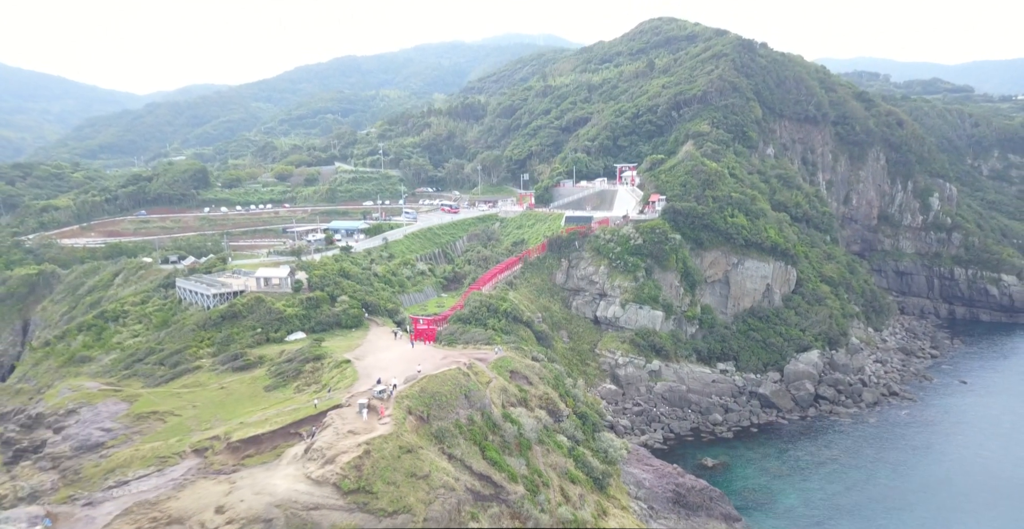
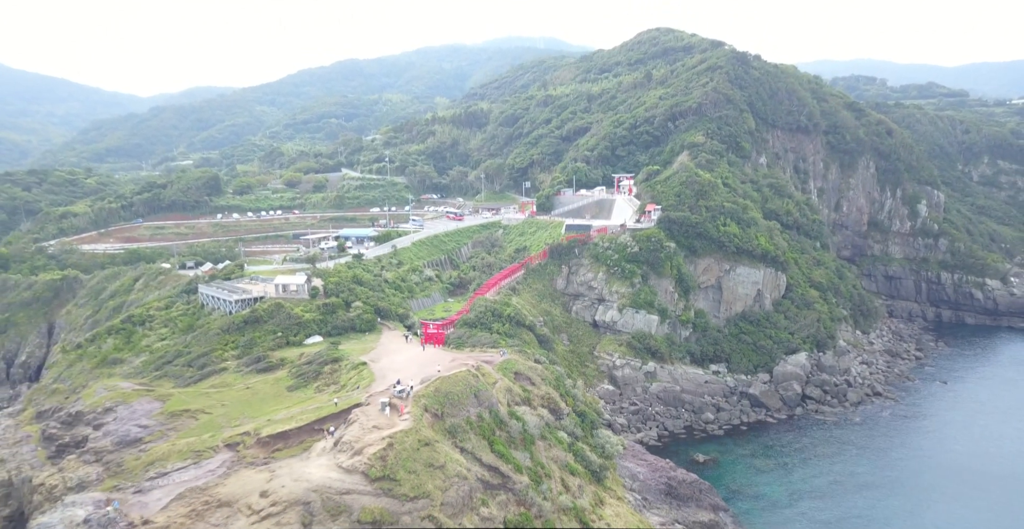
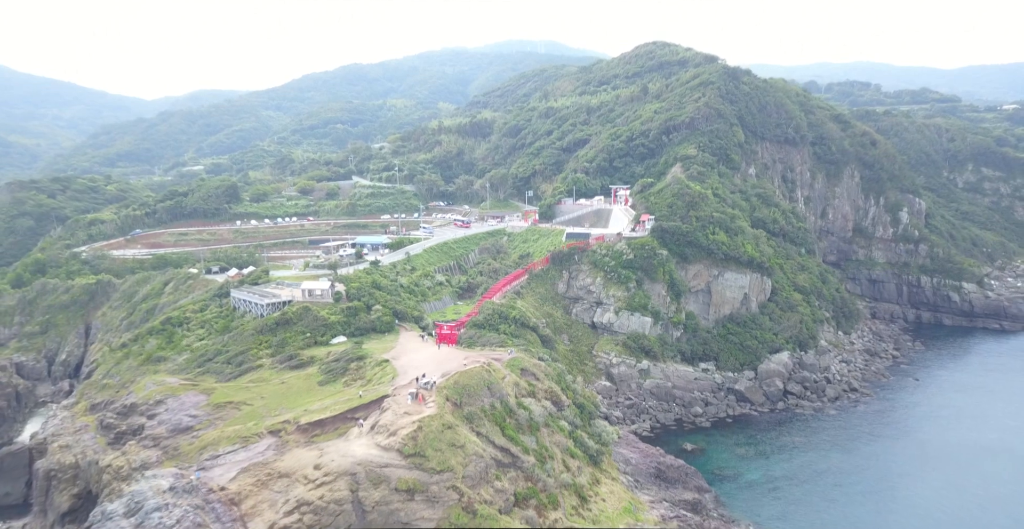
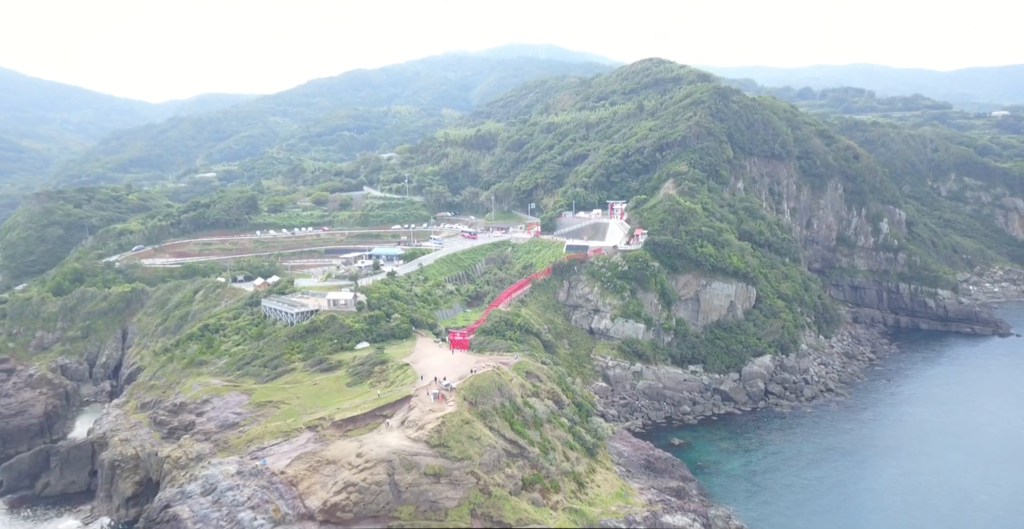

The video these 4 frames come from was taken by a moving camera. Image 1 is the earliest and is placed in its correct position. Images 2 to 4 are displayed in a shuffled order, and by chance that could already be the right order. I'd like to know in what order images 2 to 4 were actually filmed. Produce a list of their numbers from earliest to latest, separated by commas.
2, 3, 4
